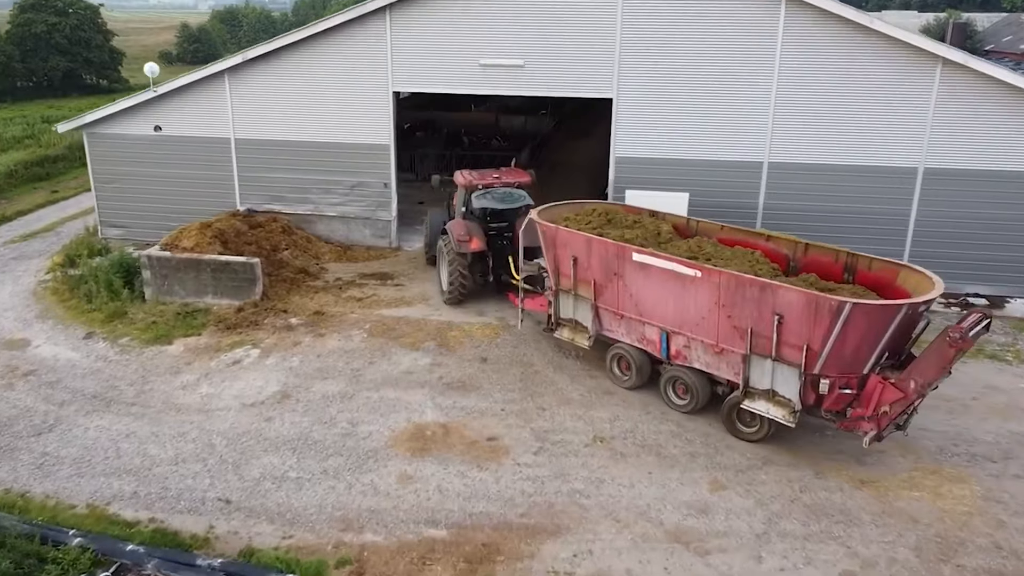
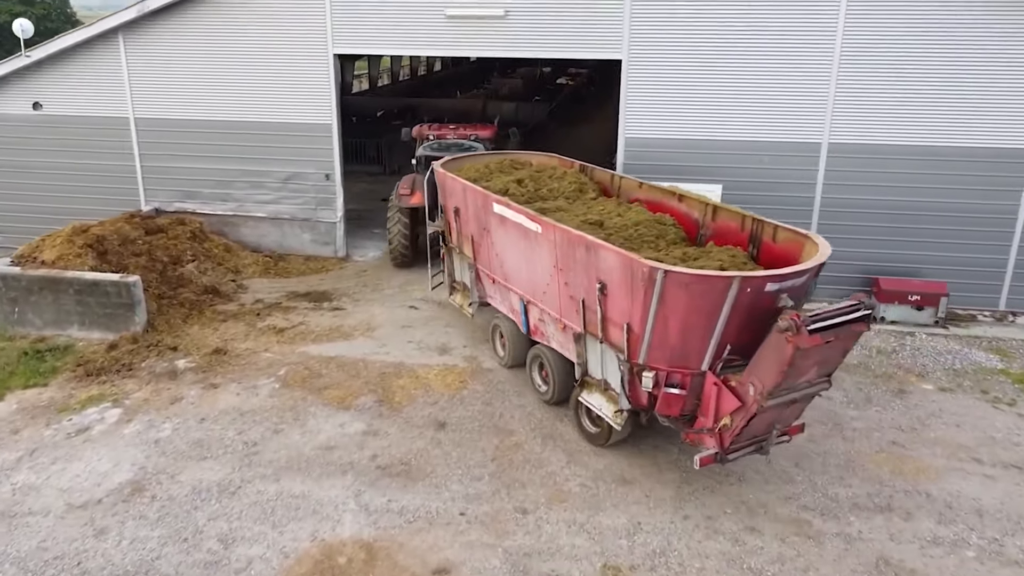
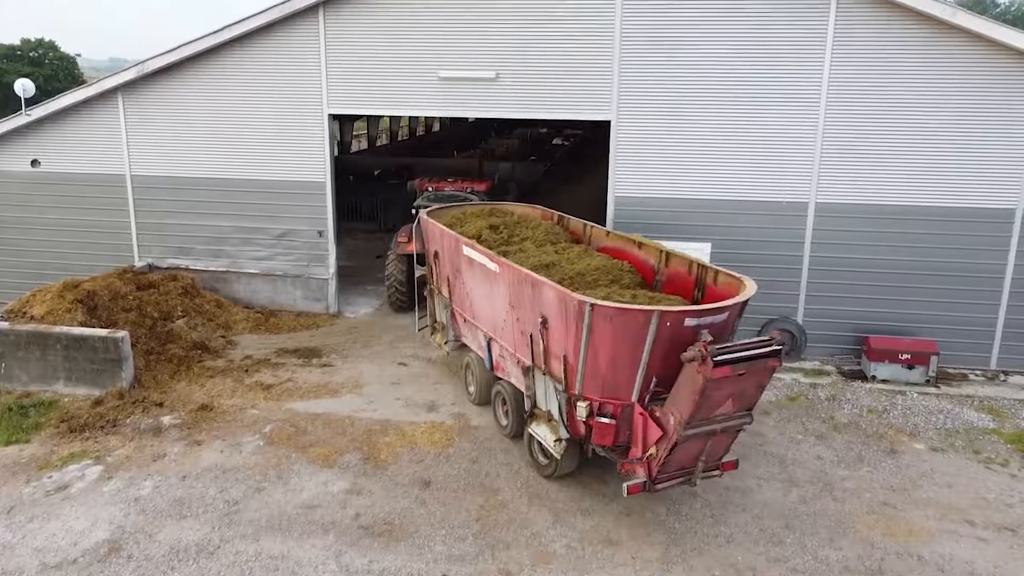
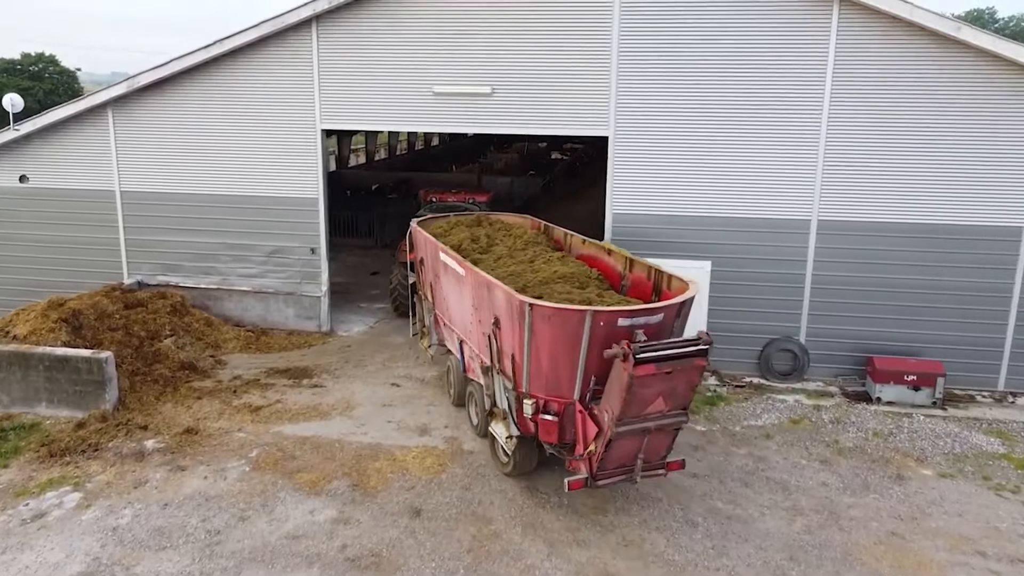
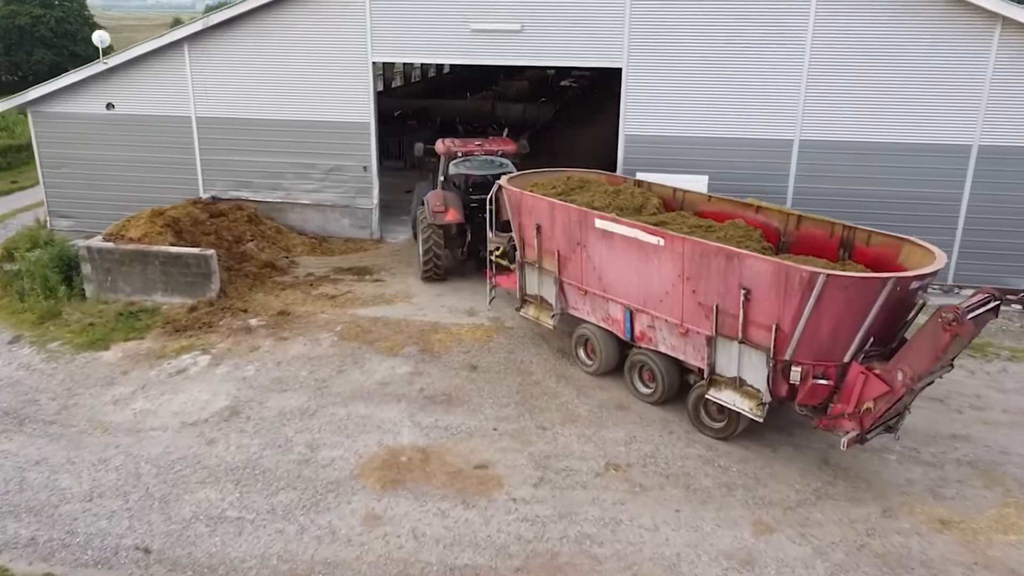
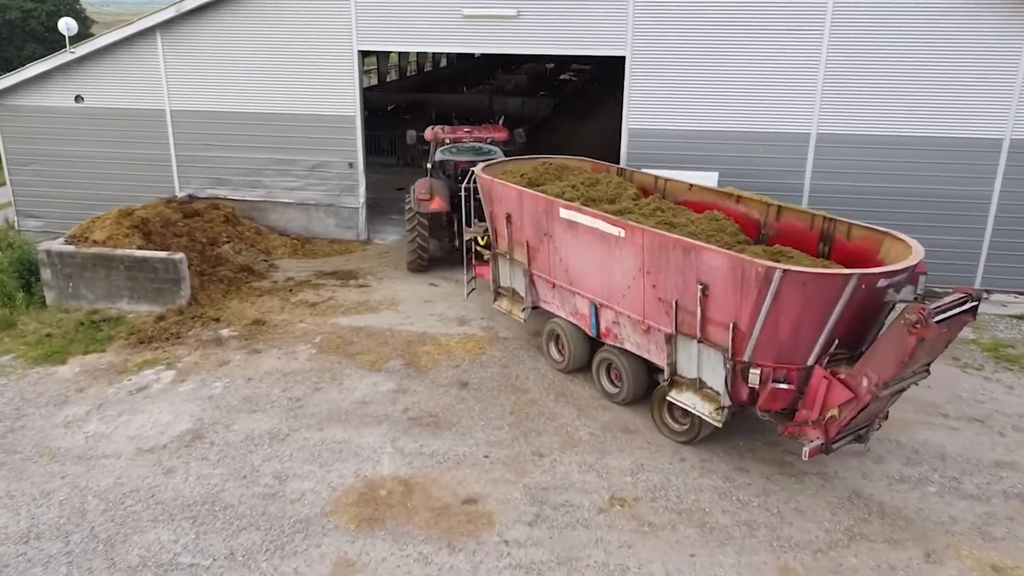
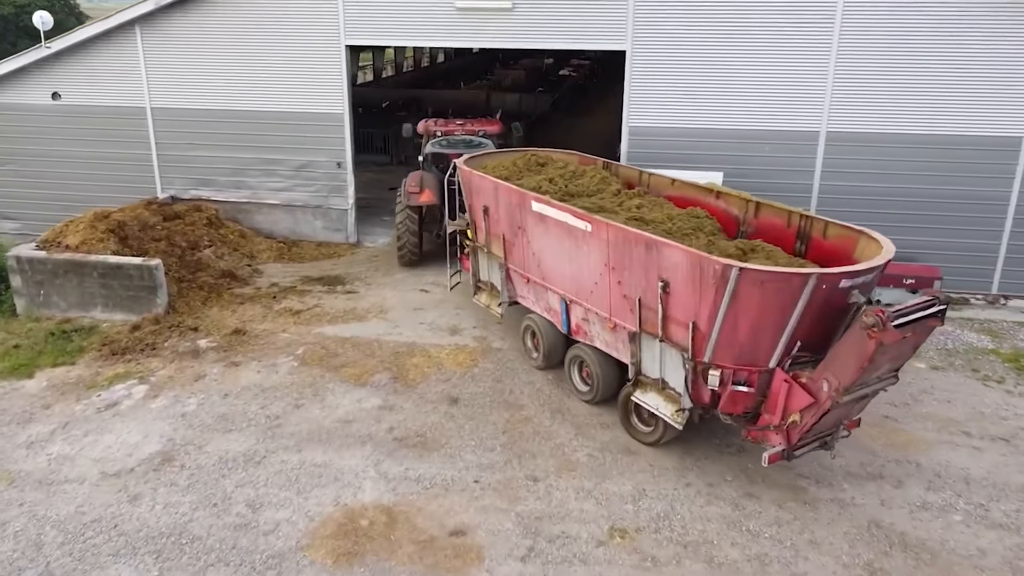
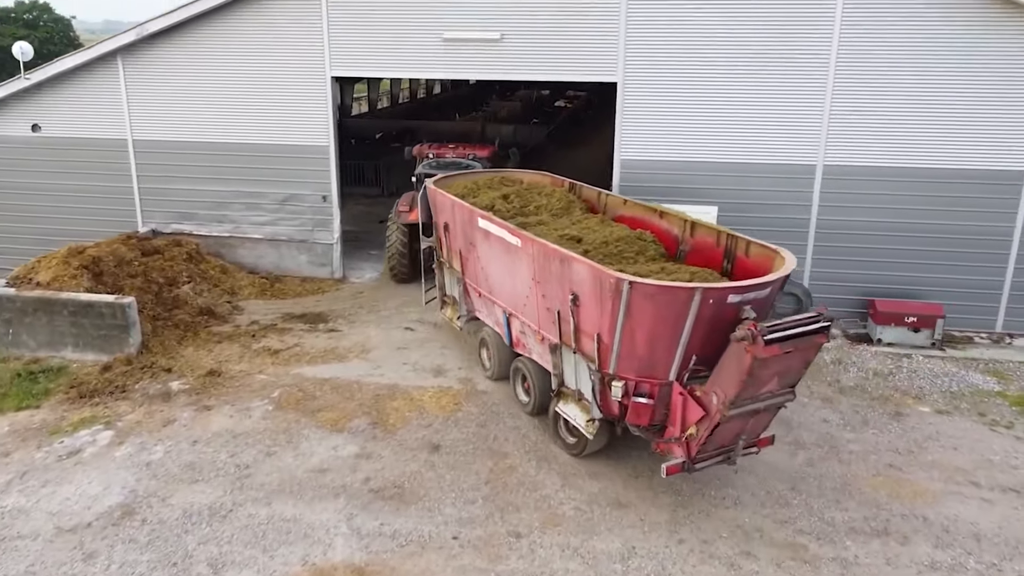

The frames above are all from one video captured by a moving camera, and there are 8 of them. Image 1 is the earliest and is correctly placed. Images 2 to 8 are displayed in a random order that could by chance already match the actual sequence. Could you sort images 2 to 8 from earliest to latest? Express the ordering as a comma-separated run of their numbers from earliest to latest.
5, 6, 7, 2, 8, 3, 4
